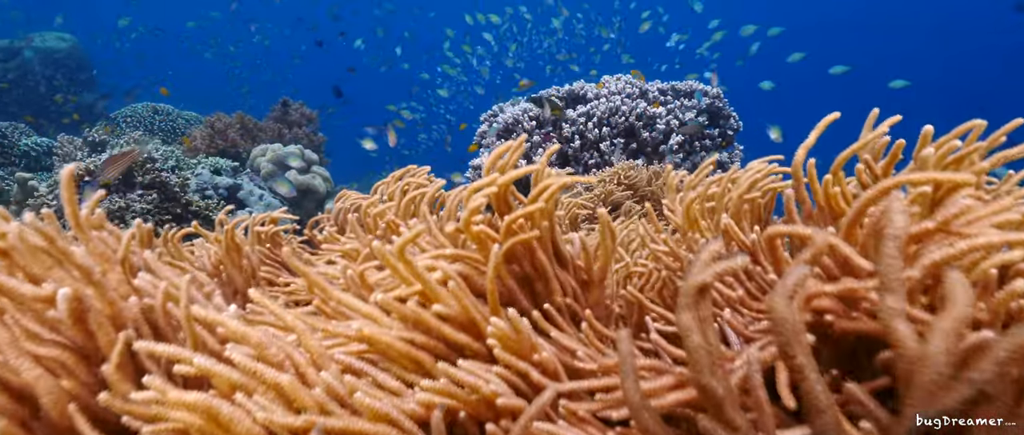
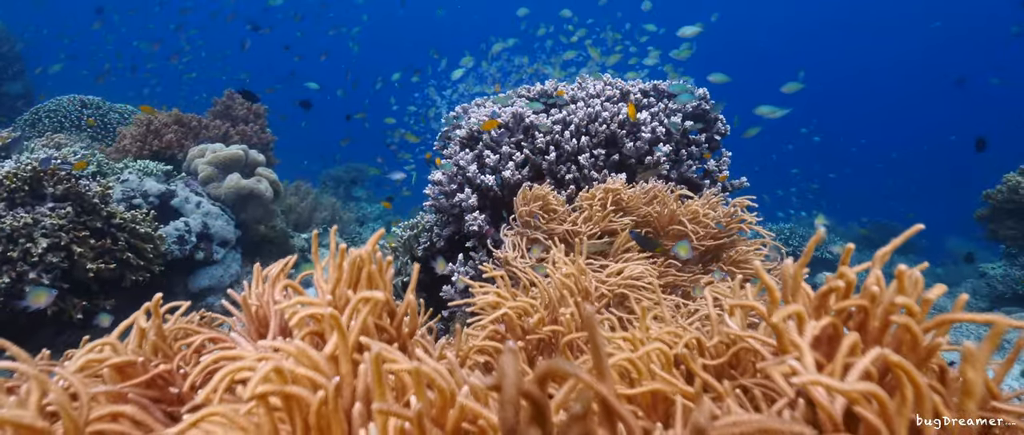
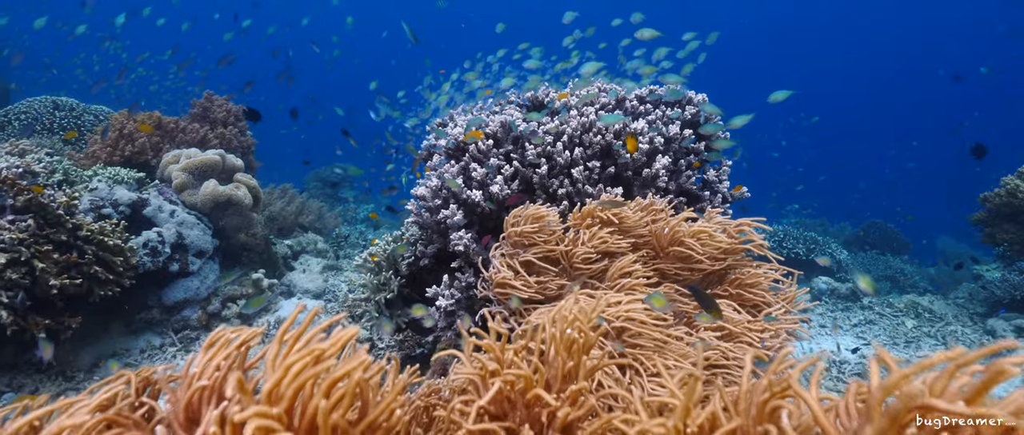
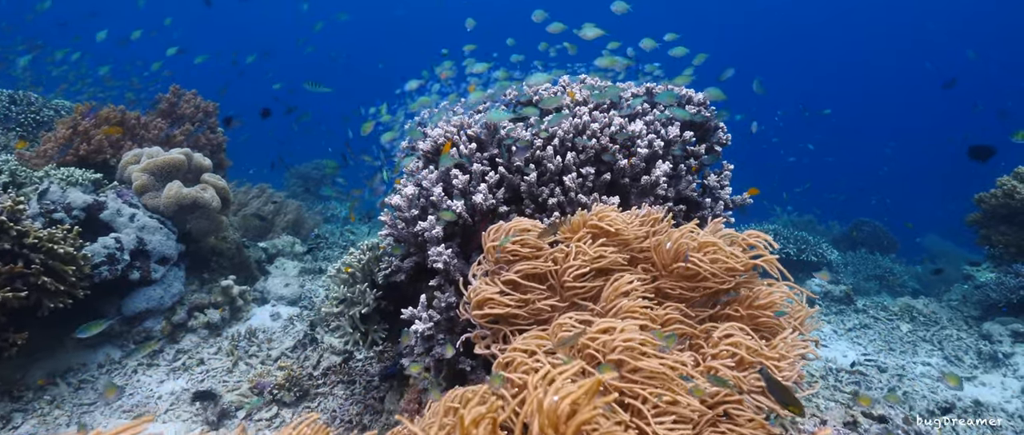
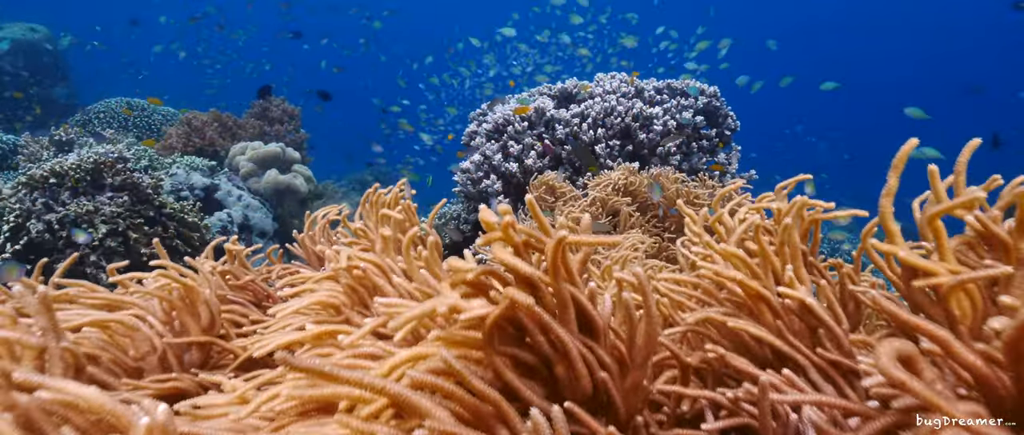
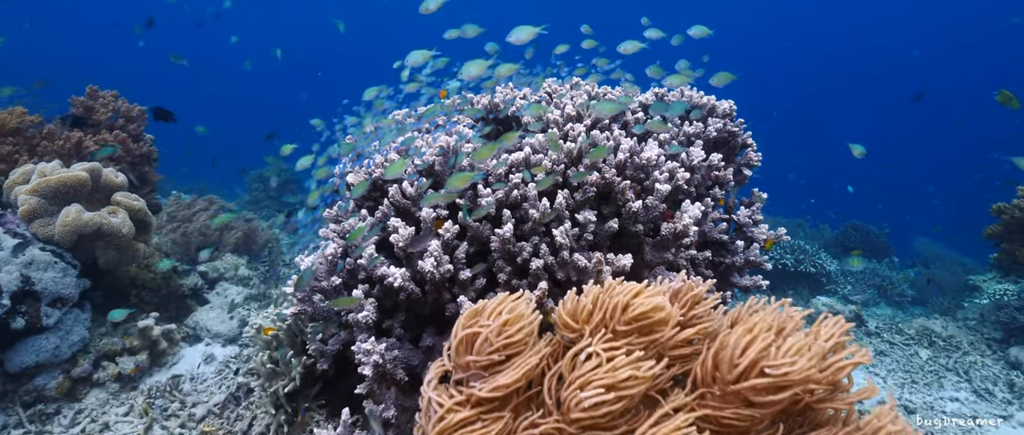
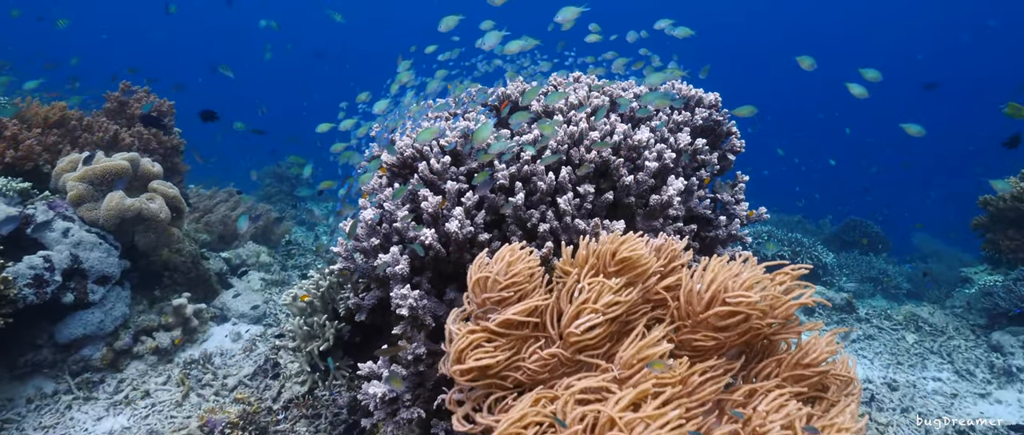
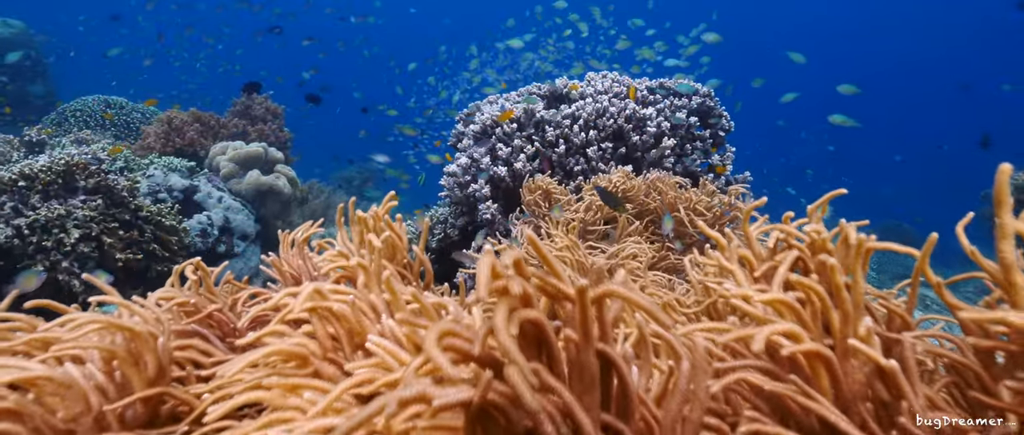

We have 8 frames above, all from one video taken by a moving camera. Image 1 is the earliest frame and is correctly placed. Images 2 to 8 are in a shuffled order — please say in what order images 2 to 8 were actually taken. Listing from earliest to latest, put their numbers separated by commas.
5, 8, 2, 3, 4, 7, 6
